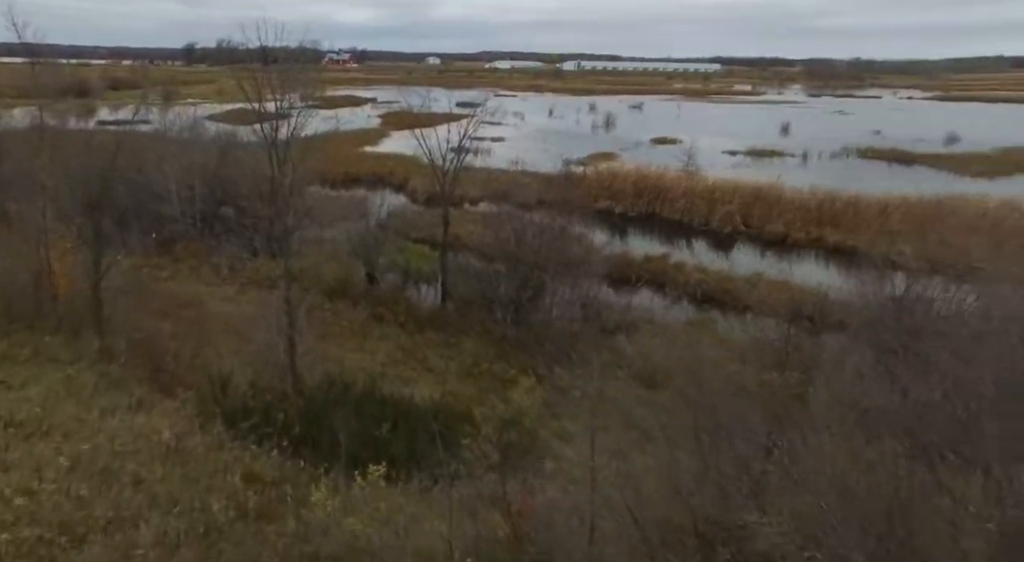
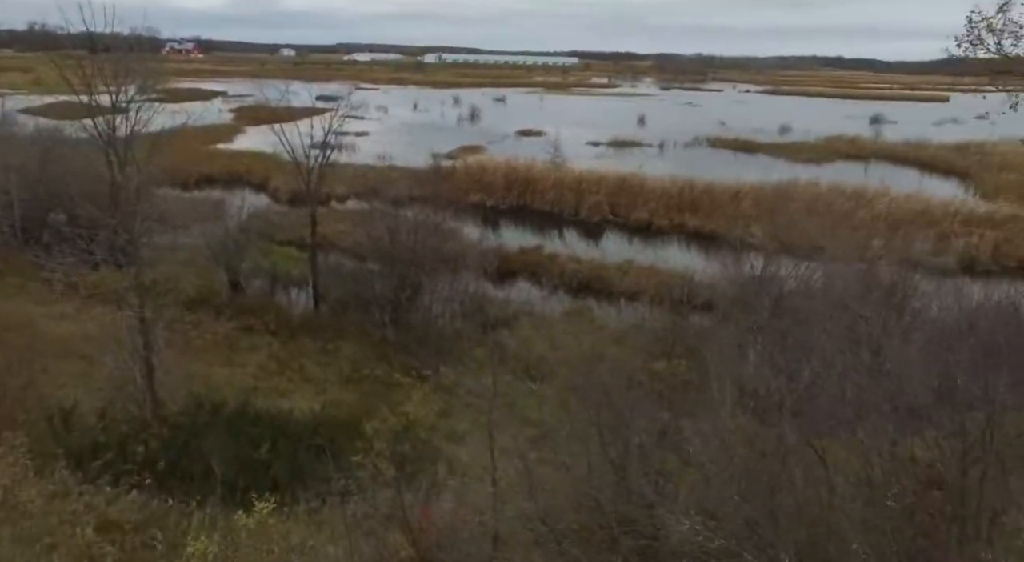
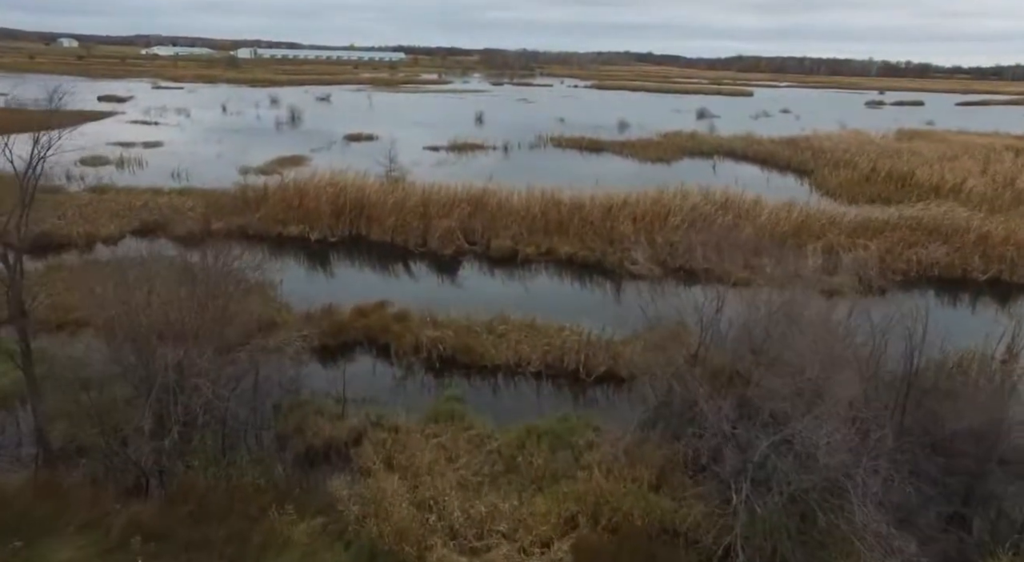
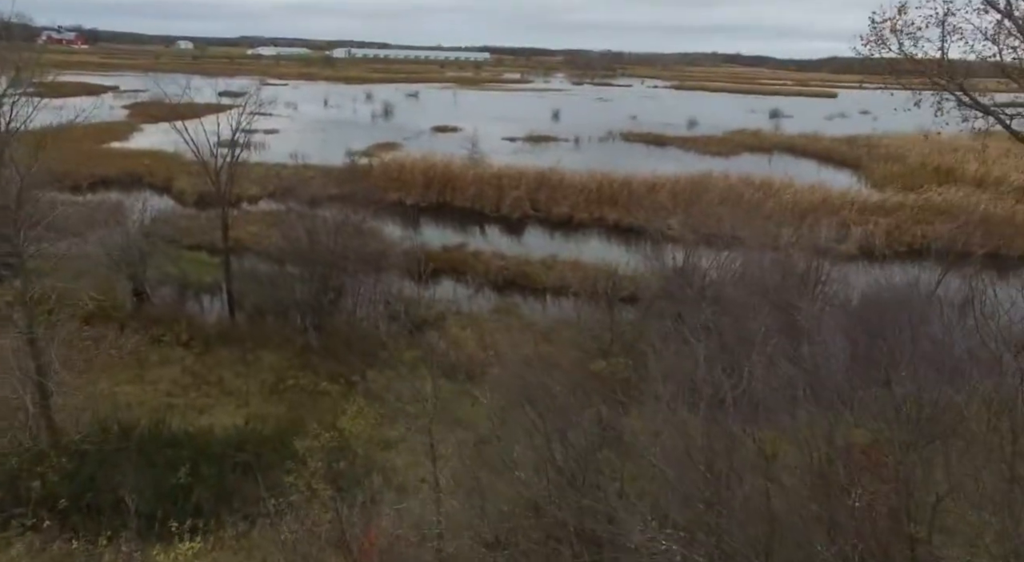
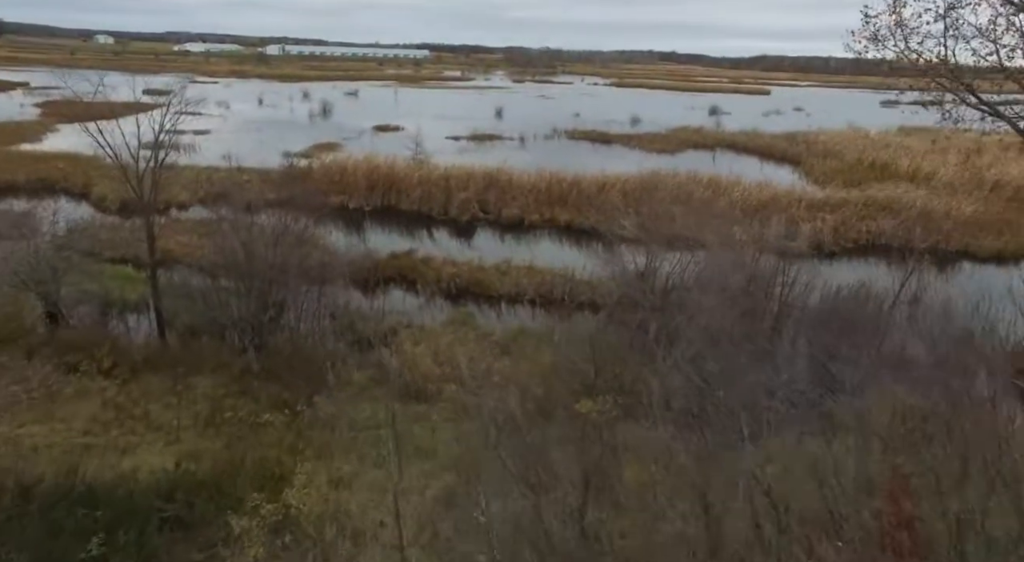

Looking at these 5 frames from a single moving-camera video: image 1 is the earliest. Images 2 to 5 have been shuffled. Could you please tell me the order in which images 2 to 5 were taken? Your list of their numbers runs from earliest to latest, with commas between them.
2, 4, 5, 3
